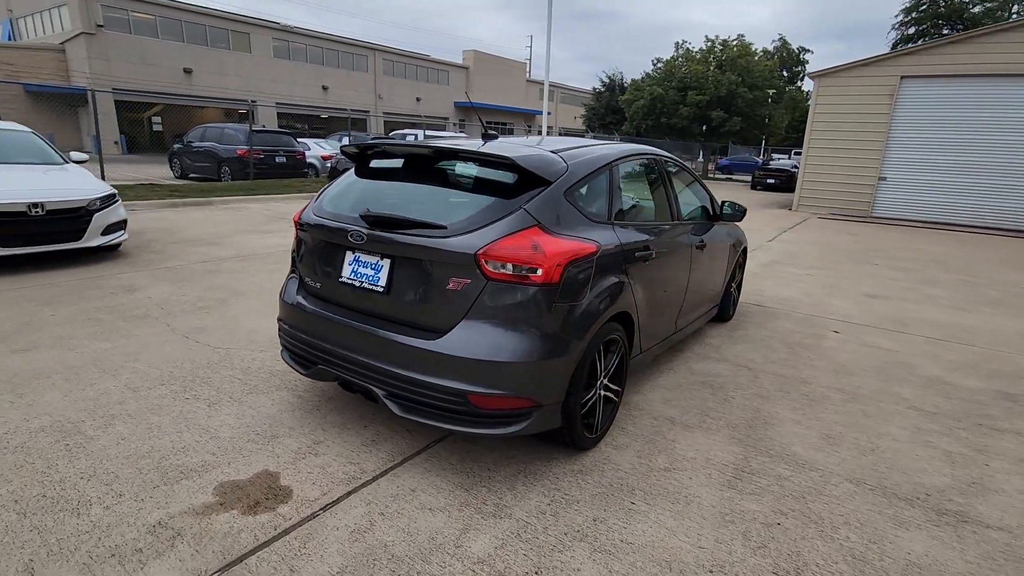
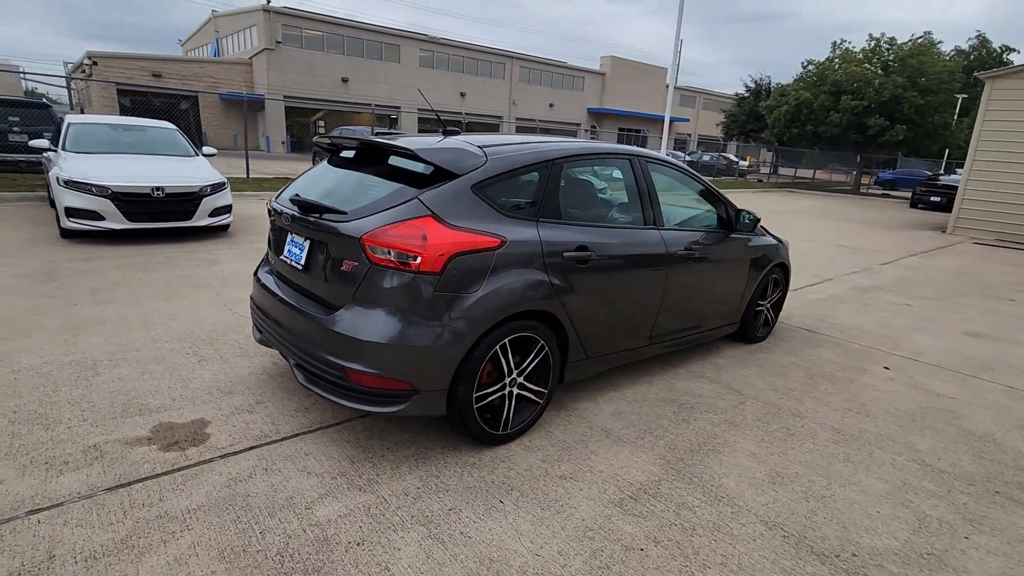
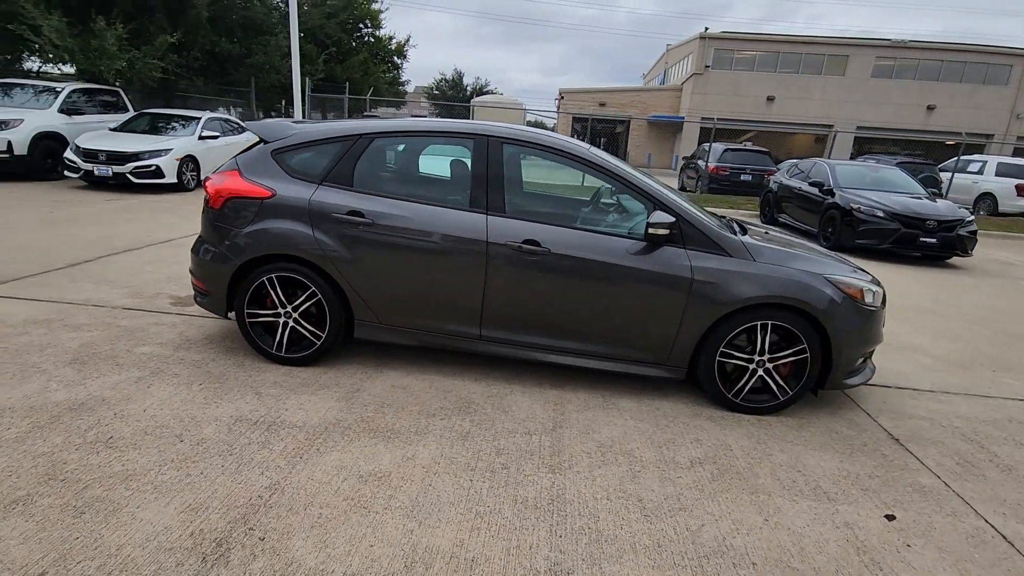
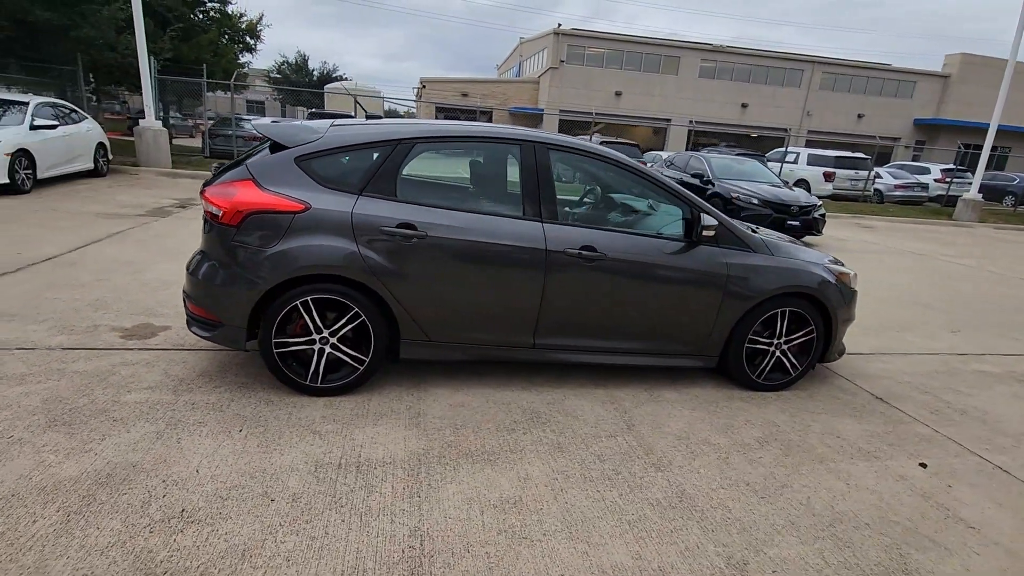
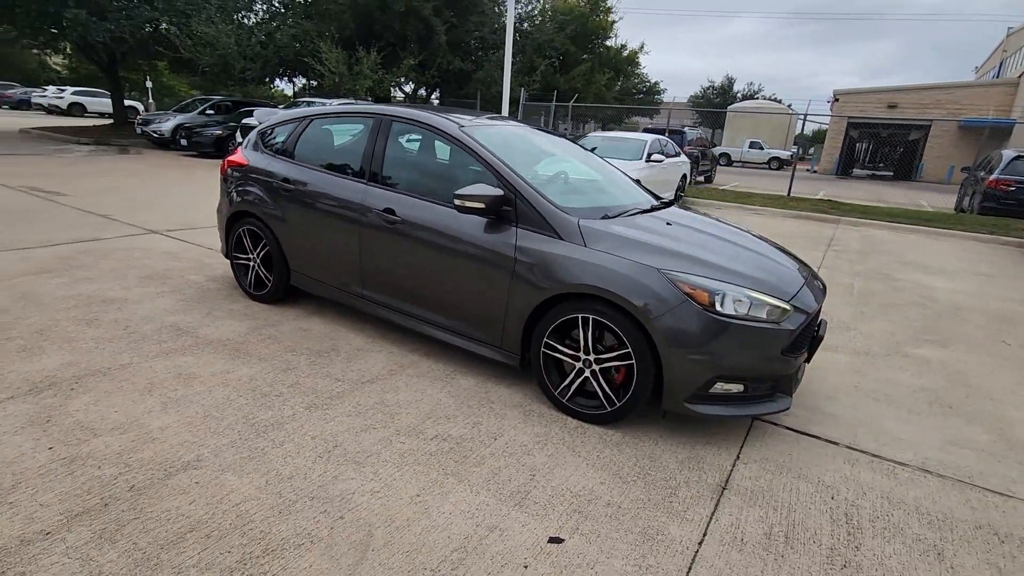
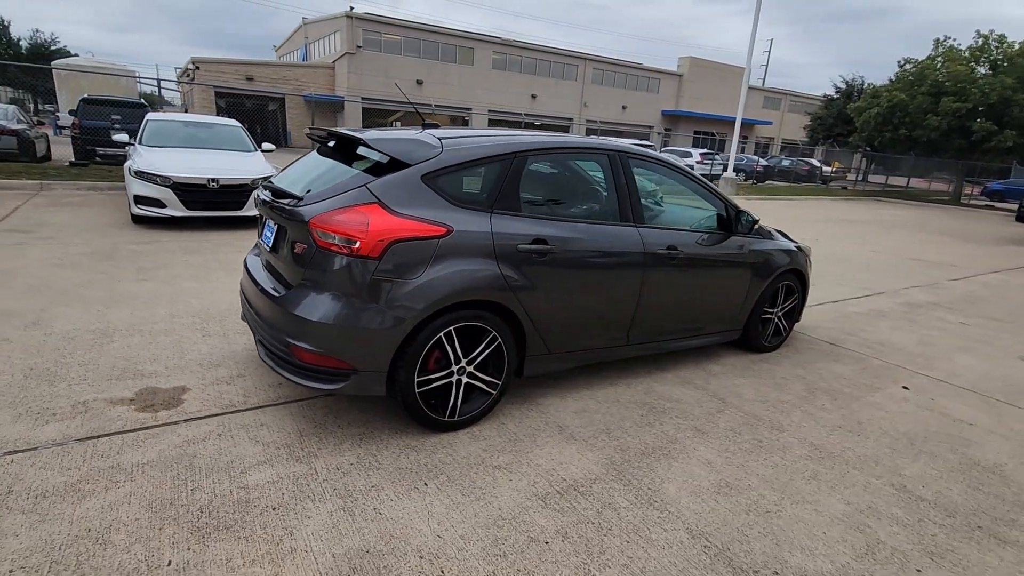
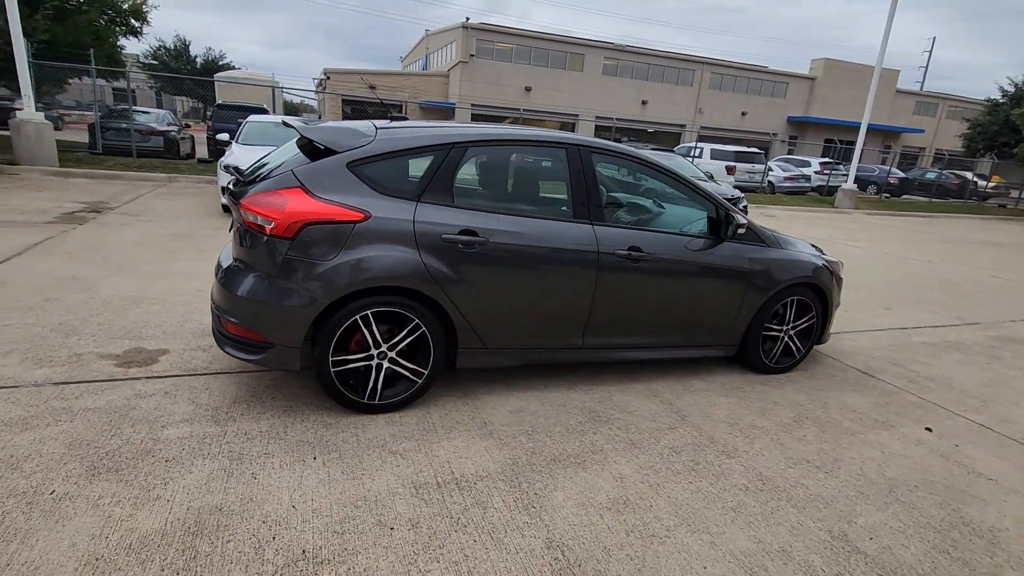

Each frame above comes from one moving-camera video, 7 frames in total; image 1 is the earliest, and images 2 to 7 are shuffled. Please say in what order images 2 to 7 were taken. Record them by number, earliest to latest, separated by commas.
2, 6, 7, 4, 3, 5
